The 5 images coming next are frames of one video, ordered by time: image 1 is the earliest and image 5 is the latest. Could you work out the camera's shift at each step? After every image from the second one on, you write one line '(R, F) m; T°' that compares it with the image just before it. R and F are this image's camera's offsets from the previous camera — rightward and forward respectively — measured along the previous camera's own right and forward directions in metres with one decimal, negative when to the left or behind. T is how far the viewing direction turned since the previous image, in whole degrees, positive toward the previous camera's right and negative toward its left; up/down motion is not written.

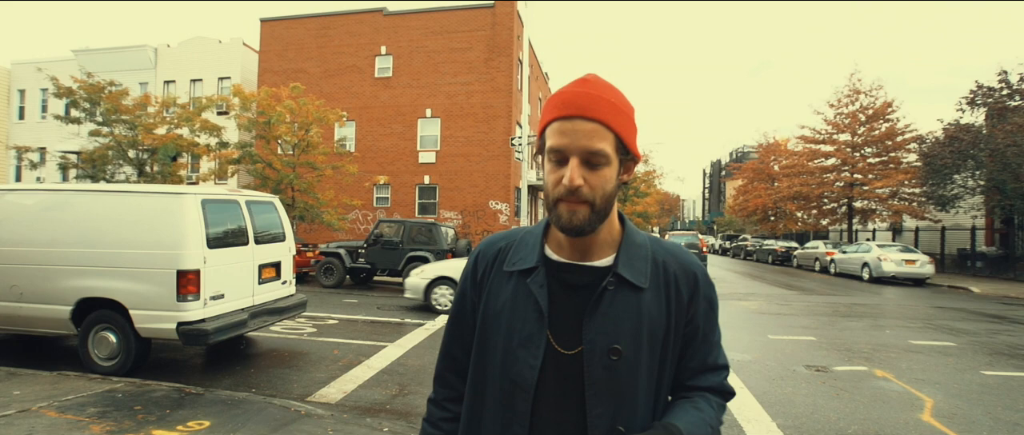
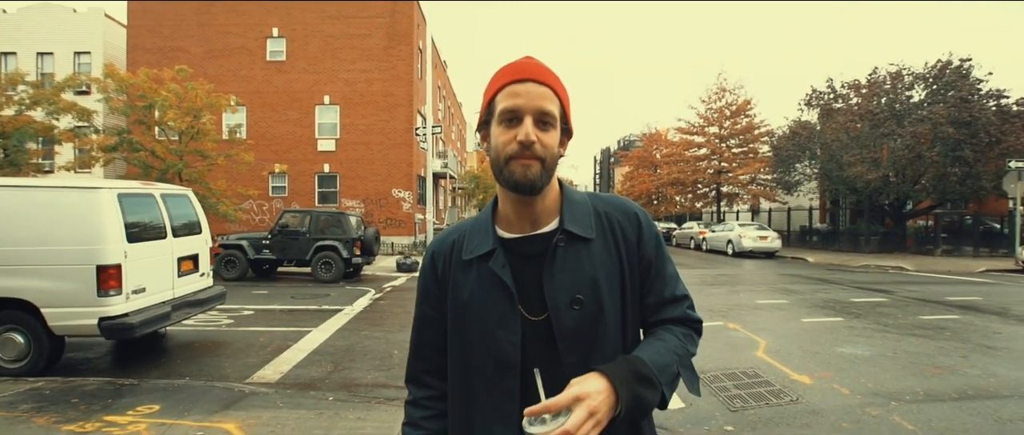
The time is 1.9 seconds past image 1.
(-0.3, -0.7) m; +11°
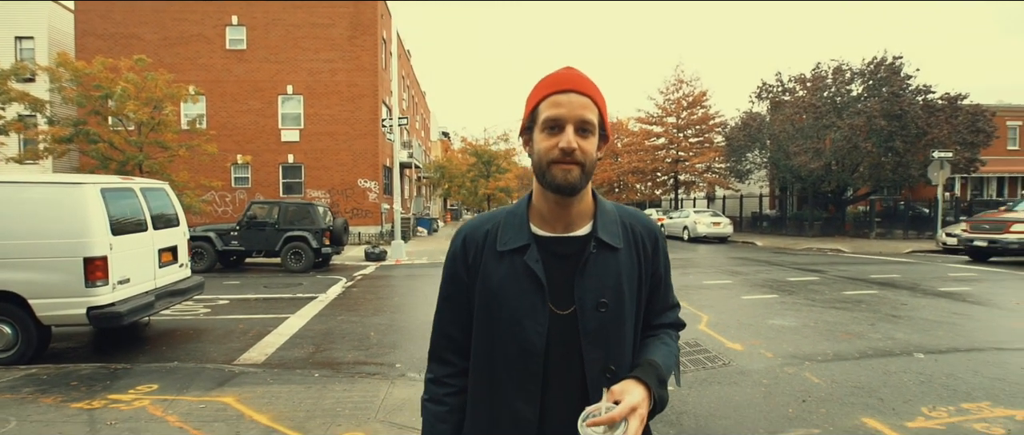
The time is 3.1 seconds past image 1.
(0.0, -0.6) m; +4°
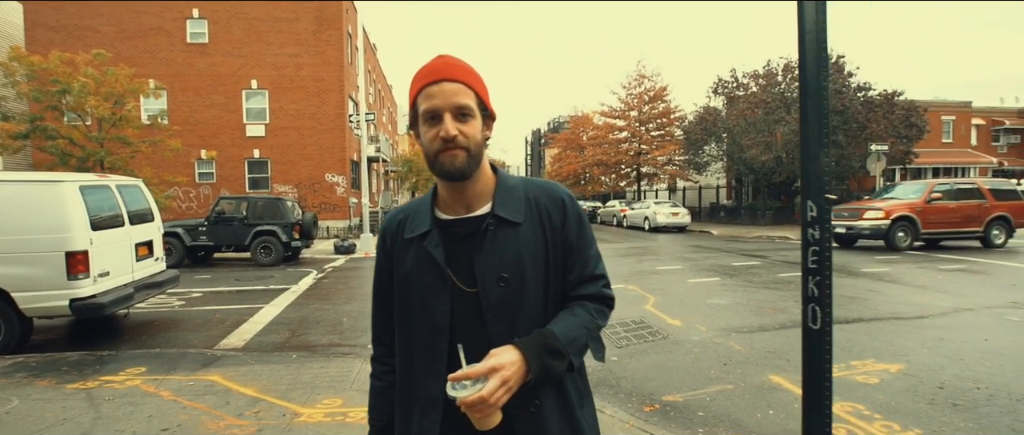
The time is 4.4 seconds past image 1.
(+0.1, -0.6) m; +3°
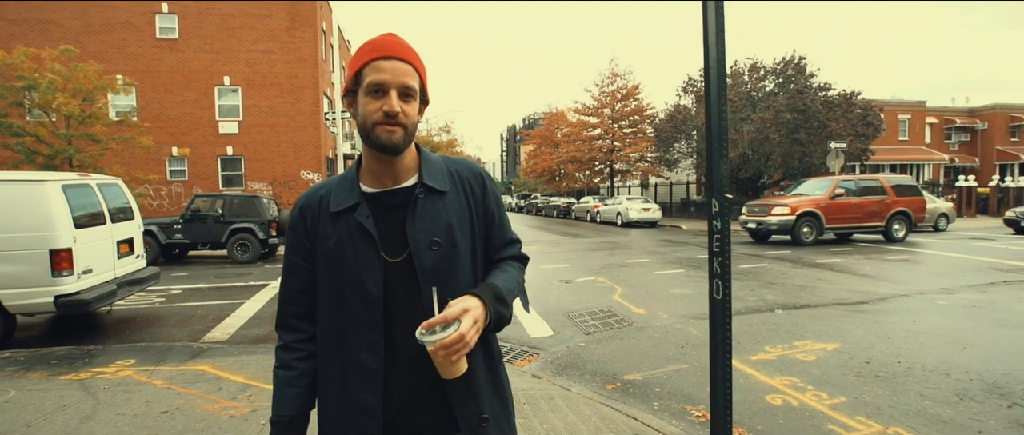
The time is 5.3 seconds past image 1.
(0.0, -0.4) m; +3°
